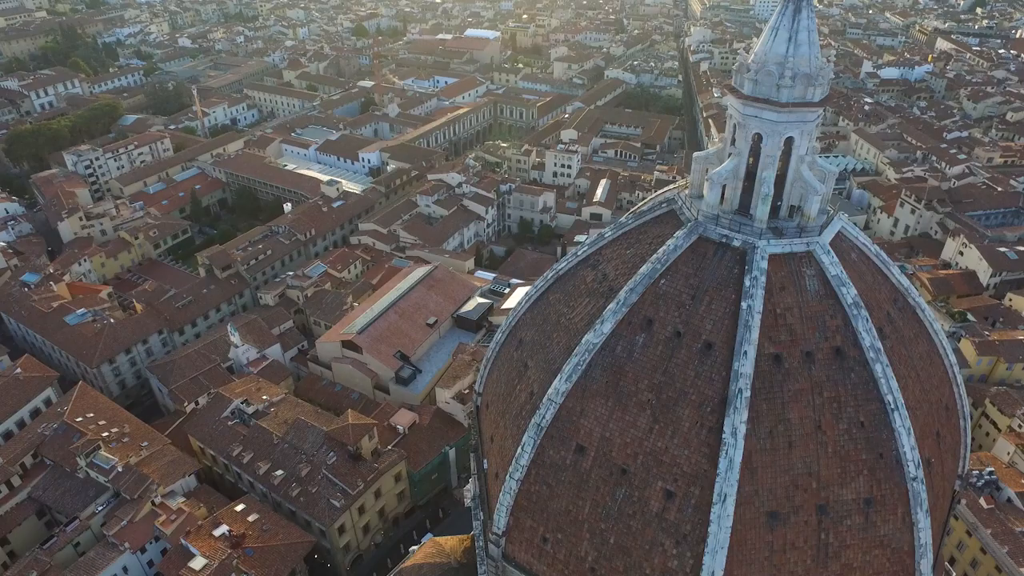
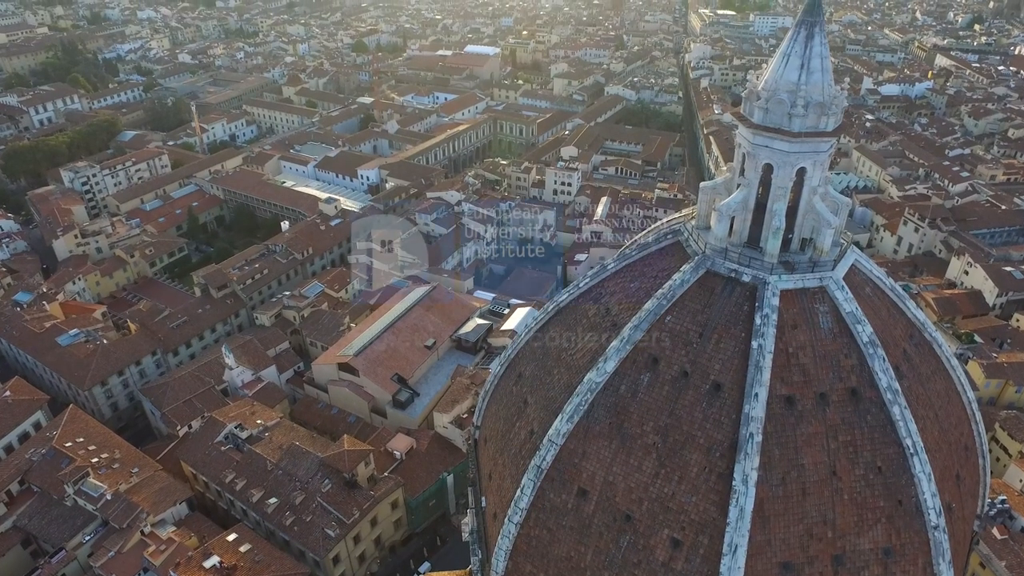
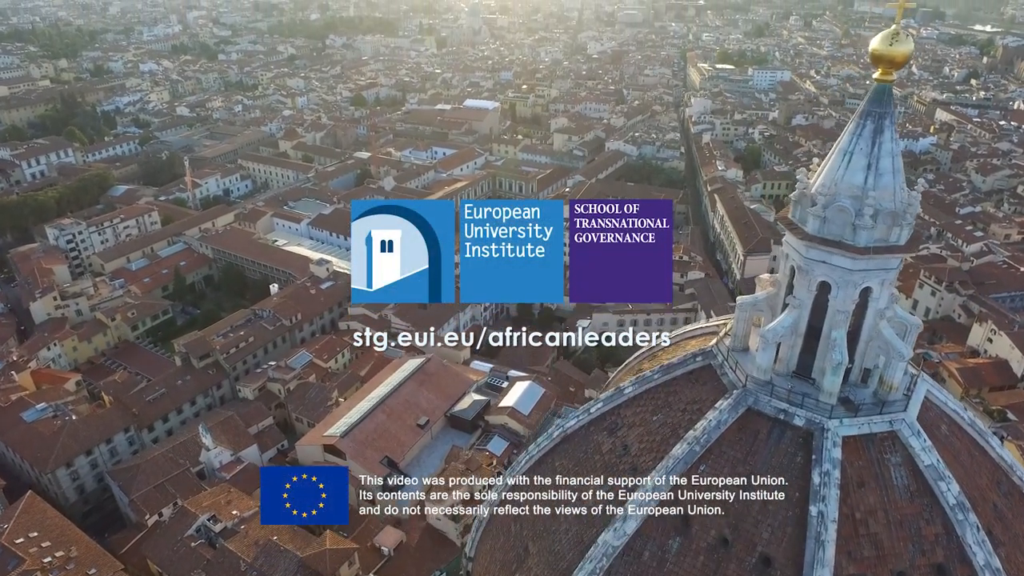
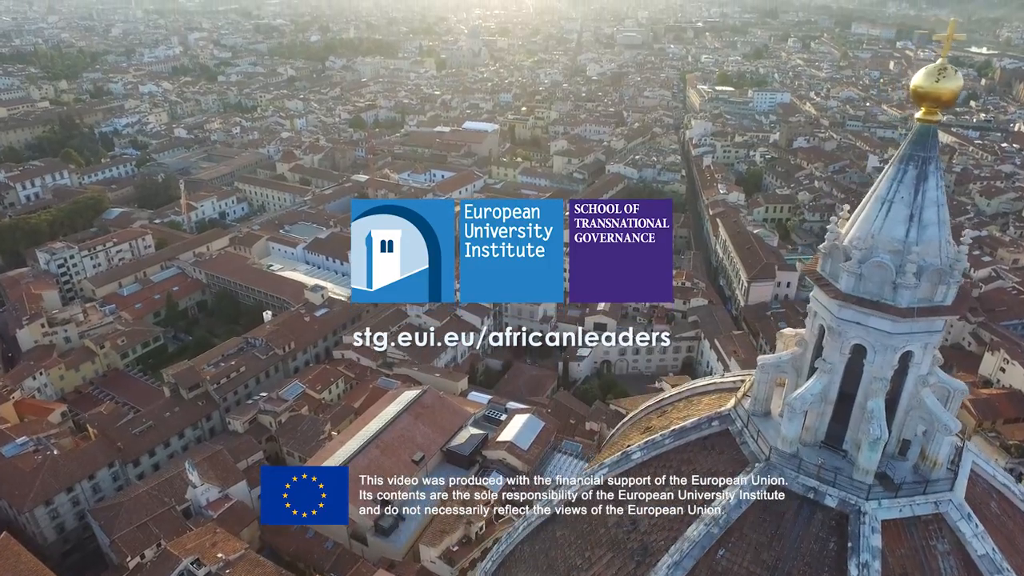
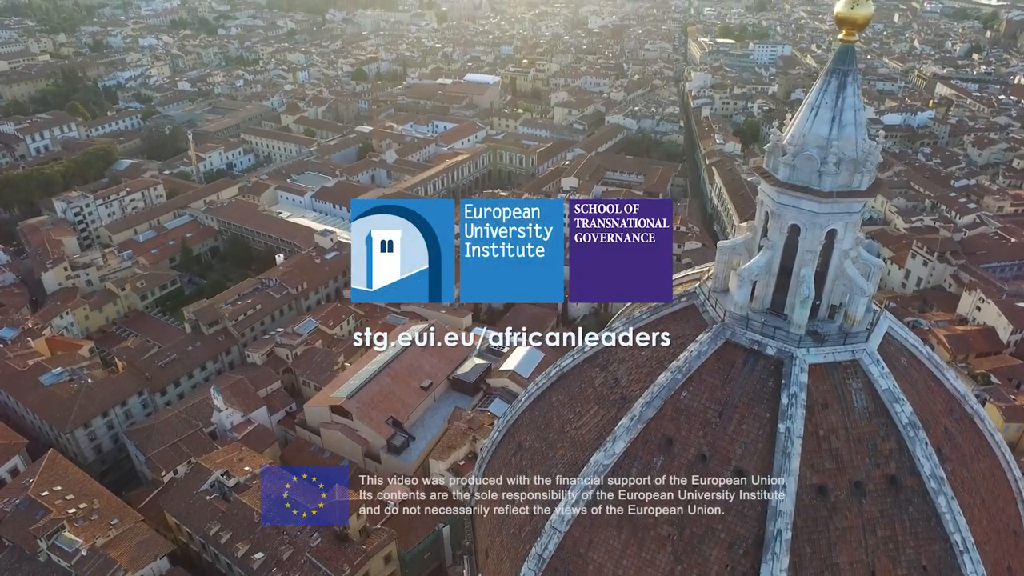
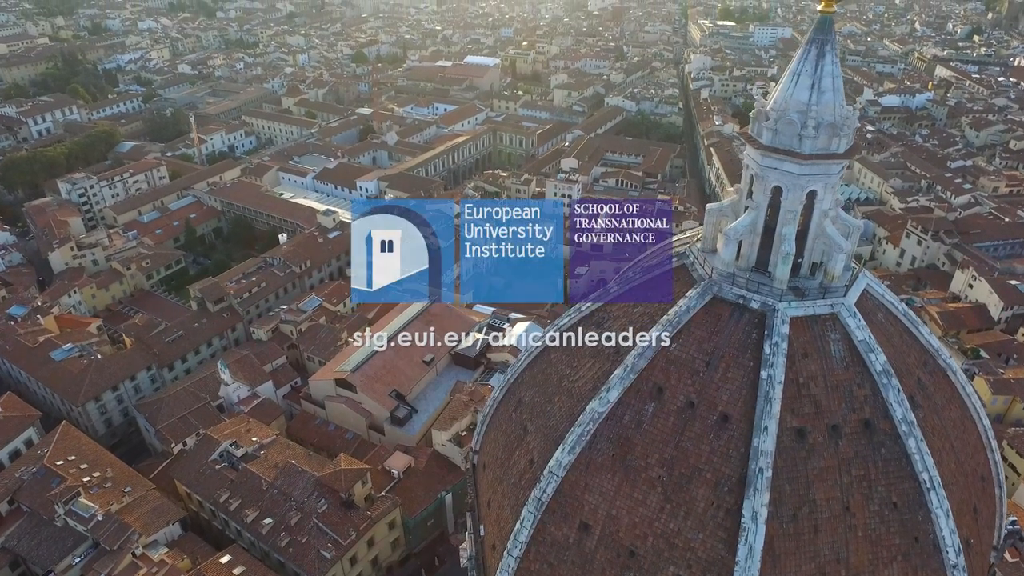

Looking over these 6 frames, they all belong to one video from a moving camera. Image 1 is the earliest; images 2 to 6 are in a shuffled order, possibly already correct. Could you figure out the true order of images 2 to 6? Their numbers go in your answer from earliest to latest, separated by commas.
2, 6, 5, 3, 4
